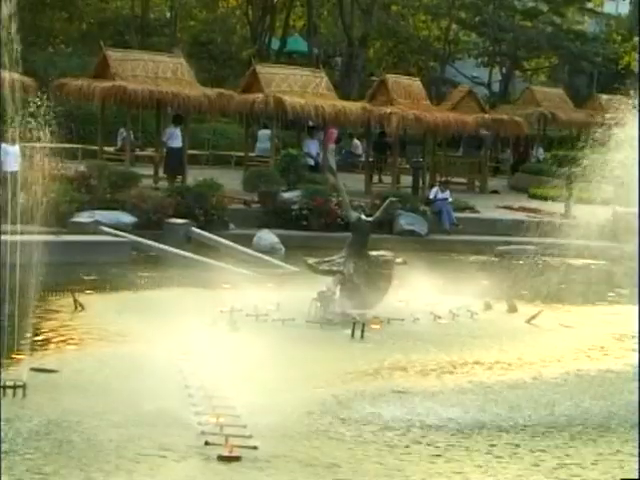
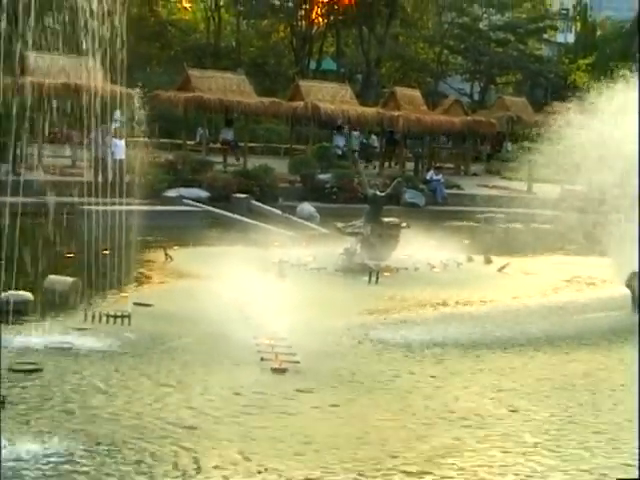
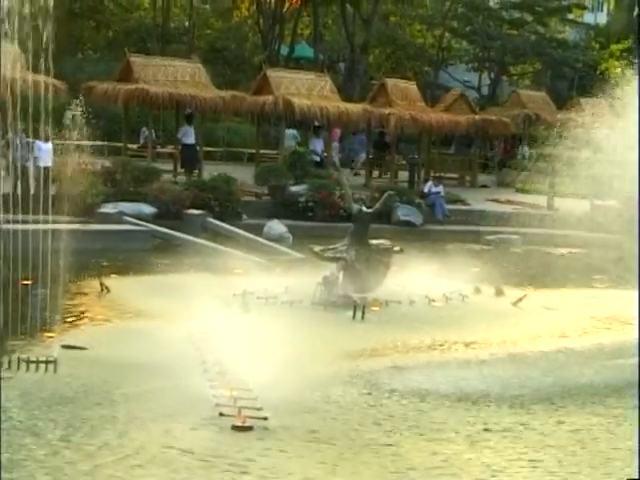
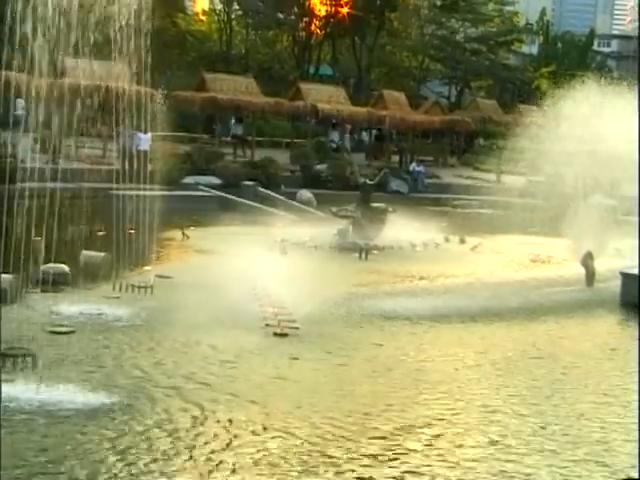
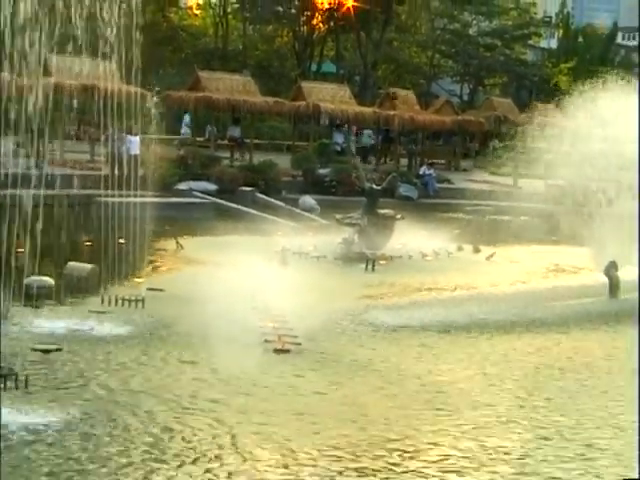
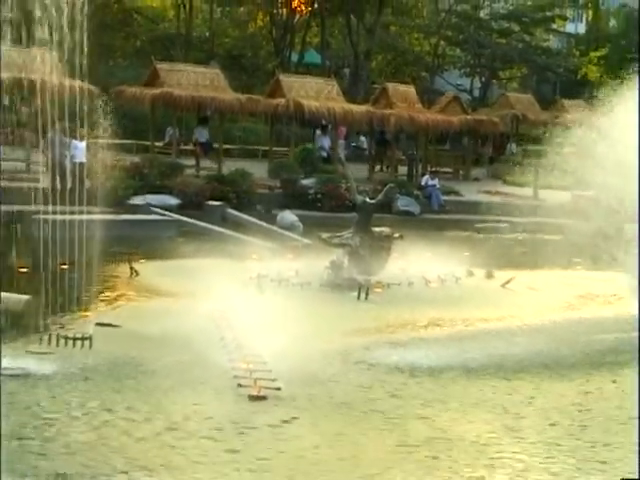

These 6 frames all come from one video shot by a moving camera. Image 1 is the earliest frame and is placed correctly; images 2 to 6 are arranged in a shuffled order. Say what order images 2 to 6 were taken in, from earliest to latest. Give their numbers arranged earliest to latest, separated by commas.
3, 6, 2, 5, 4
